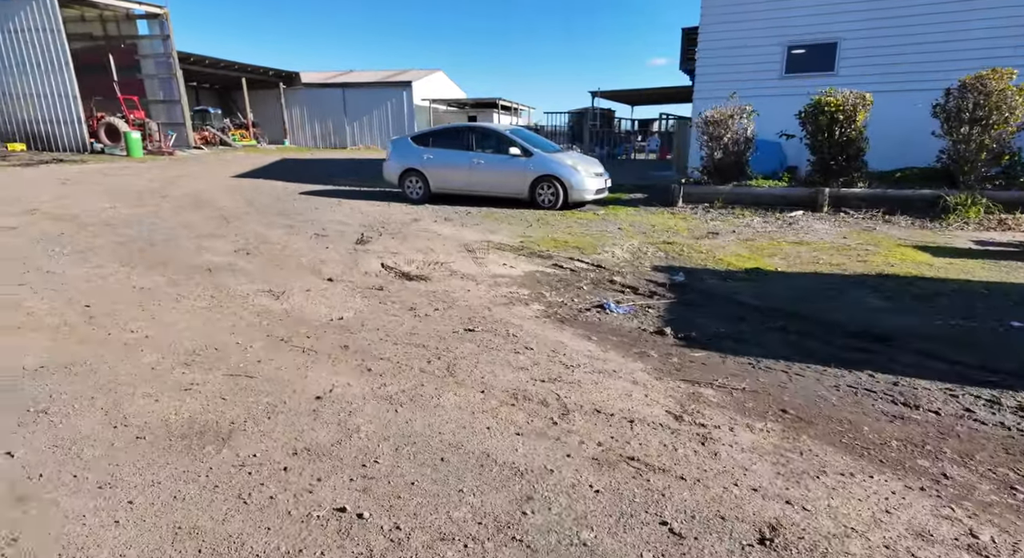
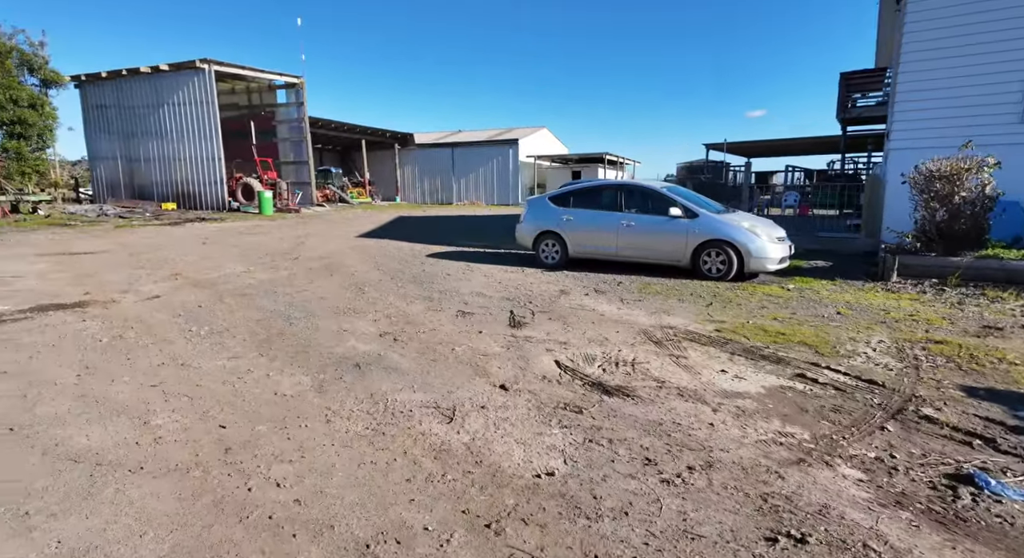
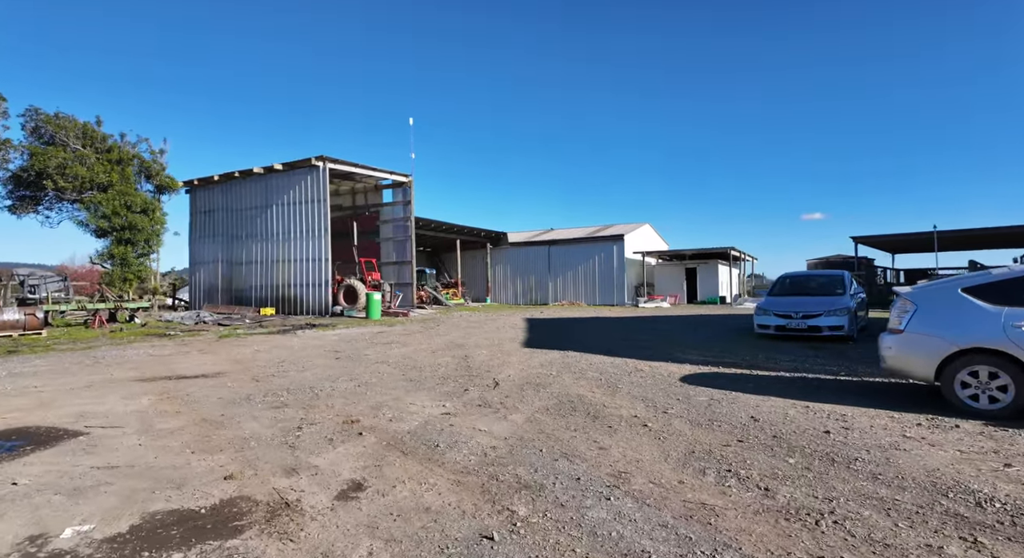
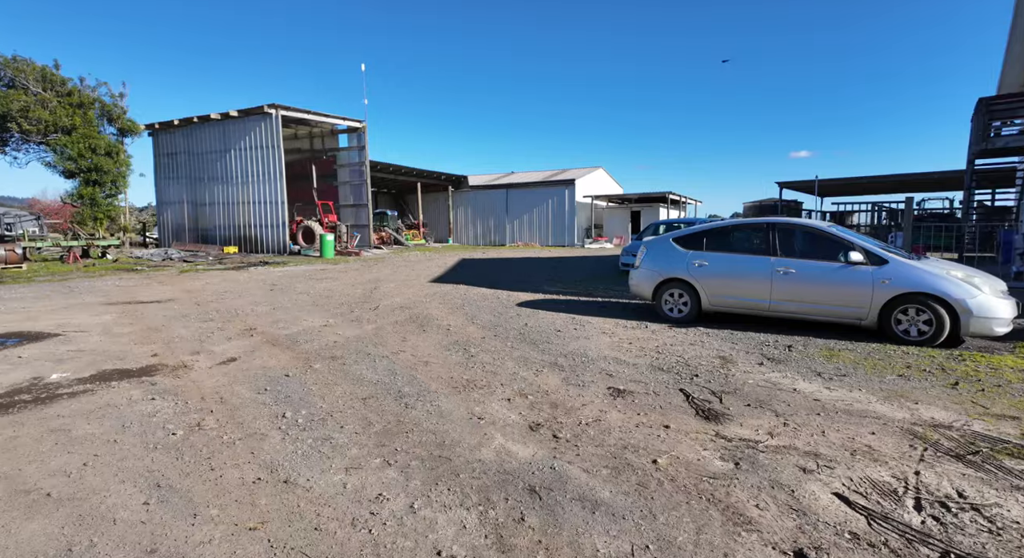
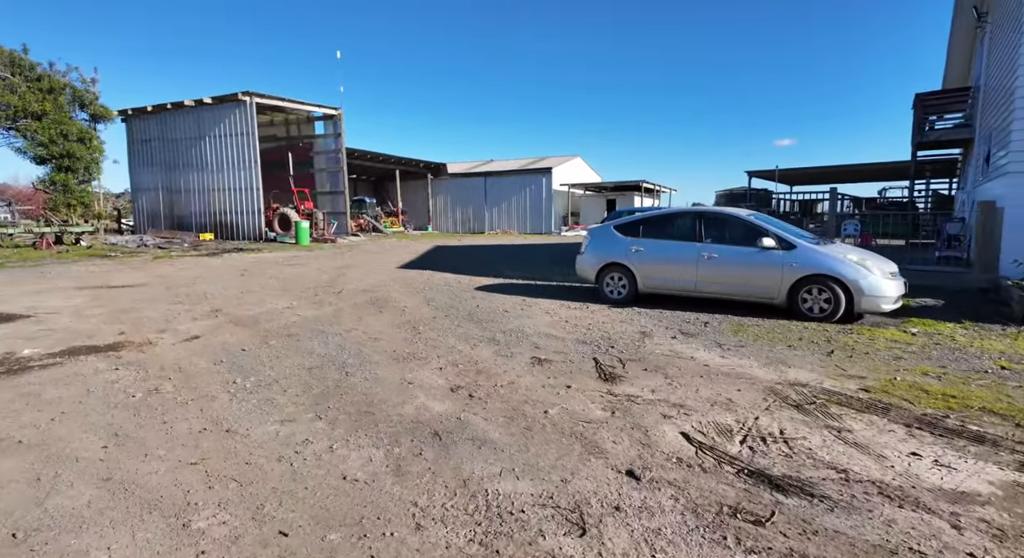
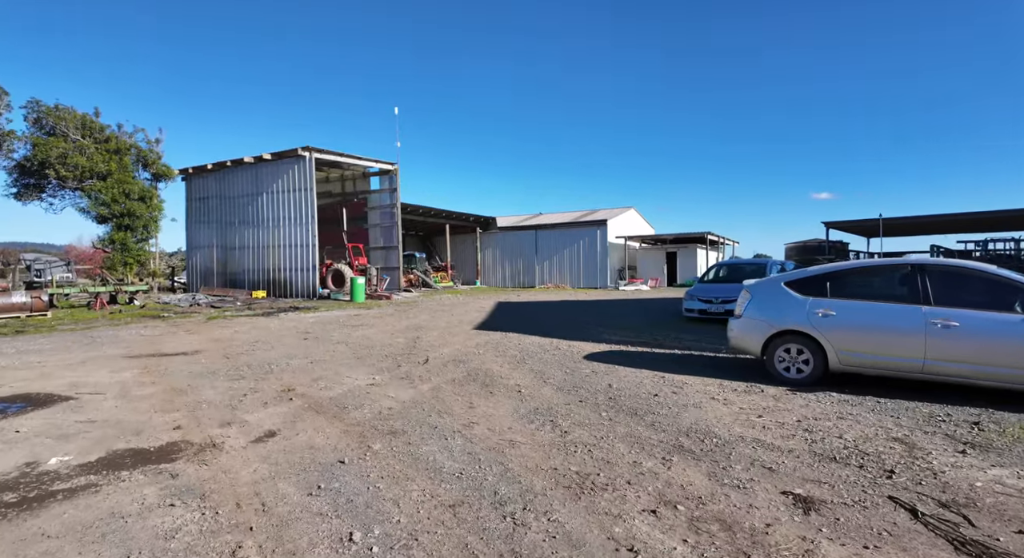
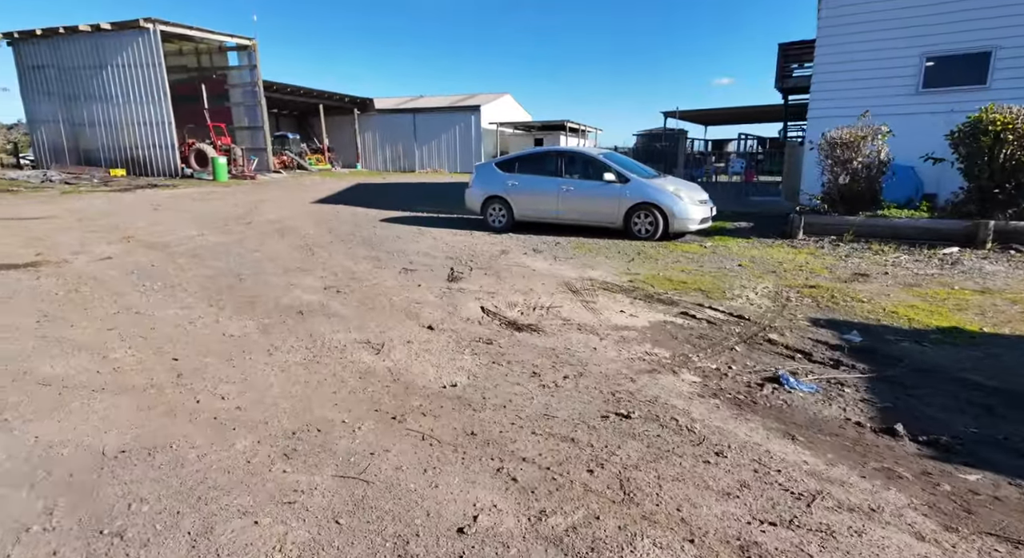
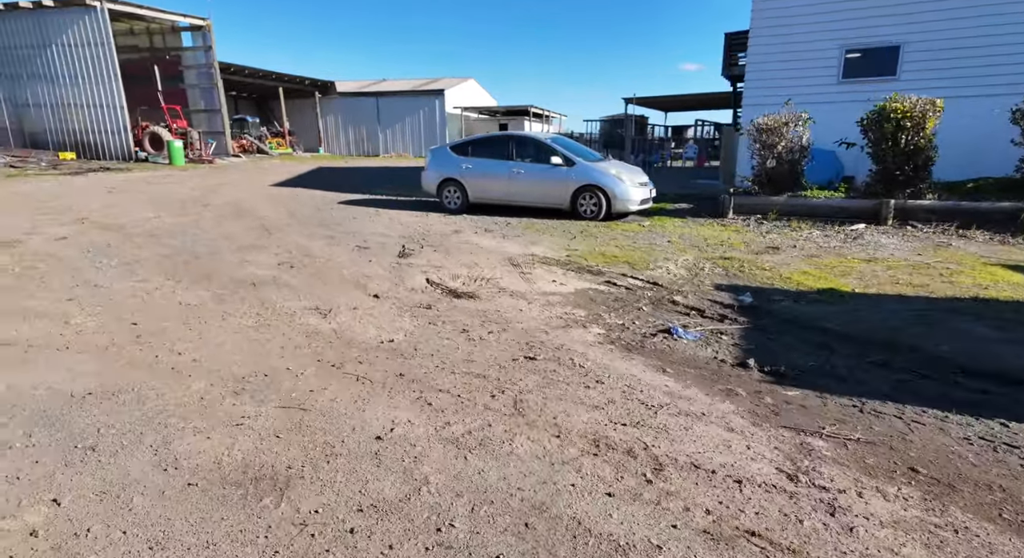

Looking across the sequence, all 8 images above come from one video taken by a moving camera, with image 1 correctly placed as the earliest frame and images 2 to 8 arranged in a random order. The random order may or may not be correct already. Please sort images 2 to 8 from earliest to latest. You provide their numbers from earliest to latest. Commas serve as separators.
8, 7, 2, 5, 4, 6, 3
